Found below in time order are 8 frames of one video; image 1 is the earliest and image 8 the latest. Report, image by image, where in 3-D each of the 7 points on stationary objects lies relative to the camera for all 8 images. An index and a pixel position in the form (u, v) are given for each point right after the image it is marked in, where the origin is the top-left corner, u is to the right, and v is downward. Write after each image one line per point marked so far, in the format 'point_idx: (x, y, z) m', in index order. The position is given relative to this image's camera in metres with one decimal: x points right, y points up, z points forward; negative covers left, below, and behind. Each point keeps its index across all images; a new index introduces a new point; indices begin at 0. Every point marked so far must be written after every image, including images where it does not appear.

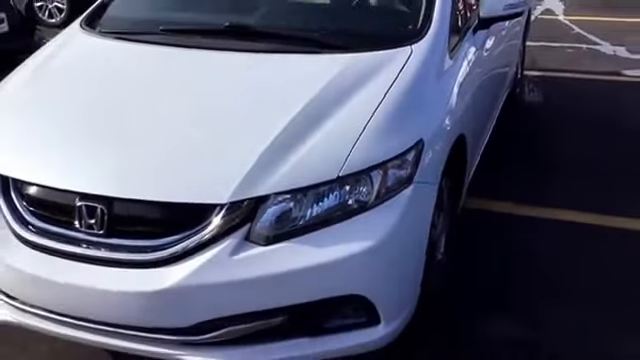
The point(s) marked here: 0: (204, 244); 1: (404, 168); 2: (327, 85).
0: (-0.3, -0.2, +2.5) m
1: (+0.3, 0.0, +2.7) m
2: (+0.1, +0.3, +2.9) m
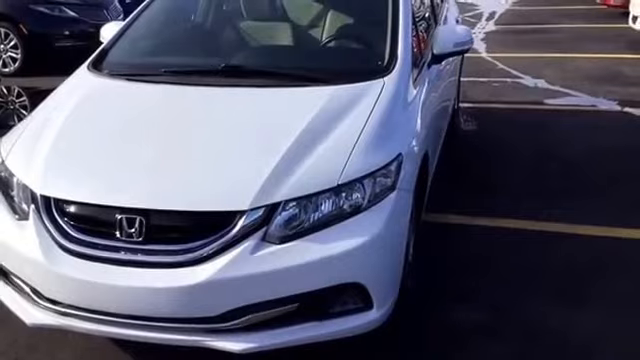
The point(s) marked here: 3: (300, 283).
0: (-0.3, -0.2, +3.0) m
1: (+0.3, 0.0, +3.3) m
2: (0.0, +0.3, +3.5) m
3: (0.0, -0.4, +3.1) m
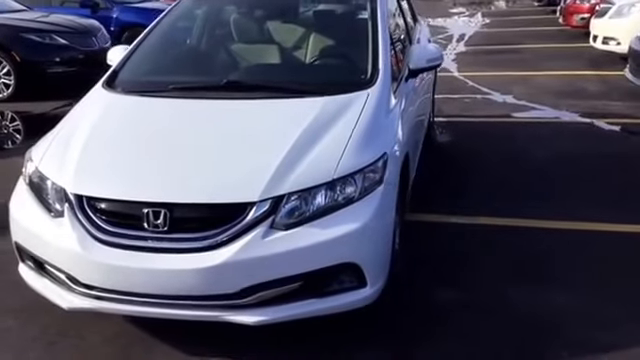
0: (-0.3, -0.2, +3.5) m
1: (+0.3, 0.0, +3.8) m
2: (0.0, +0.3, +4.0) m
3: (0.0, -0.3, +3.6) m
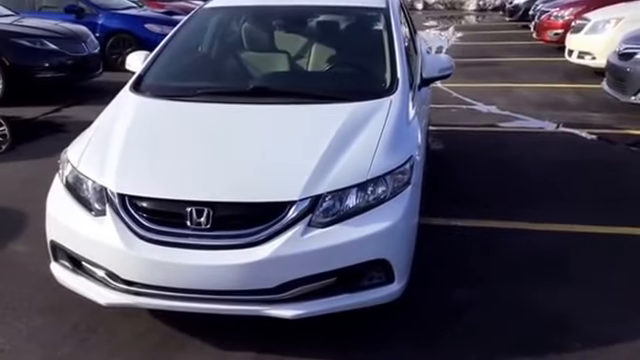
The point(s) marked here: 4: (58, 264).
0: (-0.2, -0.2, +3.7) m
1: (+0.4, 0.0, +4.0) m
2: (+0.1, +0.3, +4.2) m
3: (+0.1, -0.3, +3.7) m
4: (-1.3, -0.4, +4.2) m
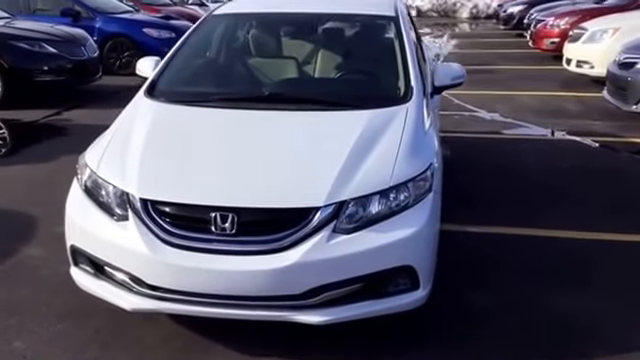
0: (-0.1, -0.2, +3.7) m
1: (+0.5, 0.0, +4.0) m
2: (+0.2, +0.2, +4.2) m
3: (+0.2, -0.4, +3.8) m
4: (-1.2, -0.4, +4.2) m
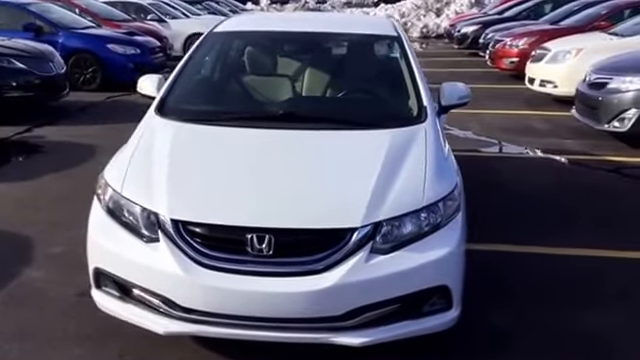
0: (+0.1, -0.3, +3.7) m
1: (+0.6, -0.1, +4.1) m
2: (+0.3, +0.2, +4.2) m
3: (+0.4, -0.5, +3.8) m
4: (-1.0, -0.5, +4.1) m
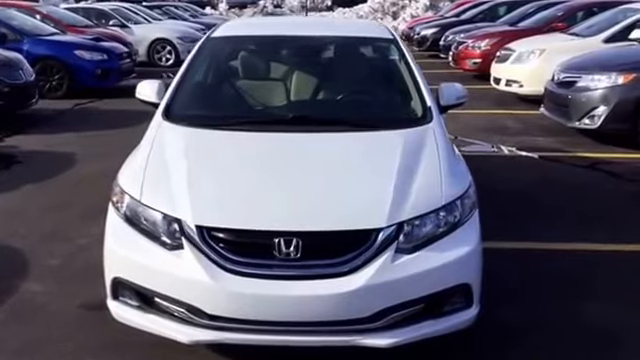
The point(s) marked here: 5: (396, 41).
0: (+0.2, -0.3, +3.7) m
1: (+0.7, -0.1, +4.1) m
2: (+0.4, +0.1, +4.3) m
3: (+0.5, -0.5, +3.8) m
4: (-0.9, -0.6, +4.1) m
5: (+0.5, +0.9, +5.8) m
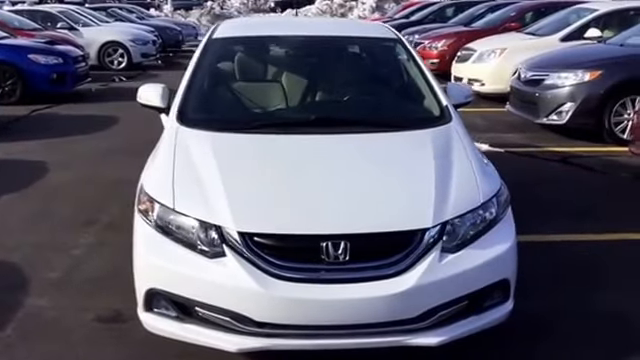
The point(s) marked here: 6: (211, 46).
0: (+0.5, -0.3, +3.7) m
1: (+0.9, -0.1, +4.1) m
2: (+0.6, +0.1, +4.2) m
3: (+0.7, -0.5, +3.8) m
4: (-0.7, -0.6, +3.9) m
5: (+0.5, +0.9, +5.7) m
6: (-0.6, +0.9, +5.5) m
